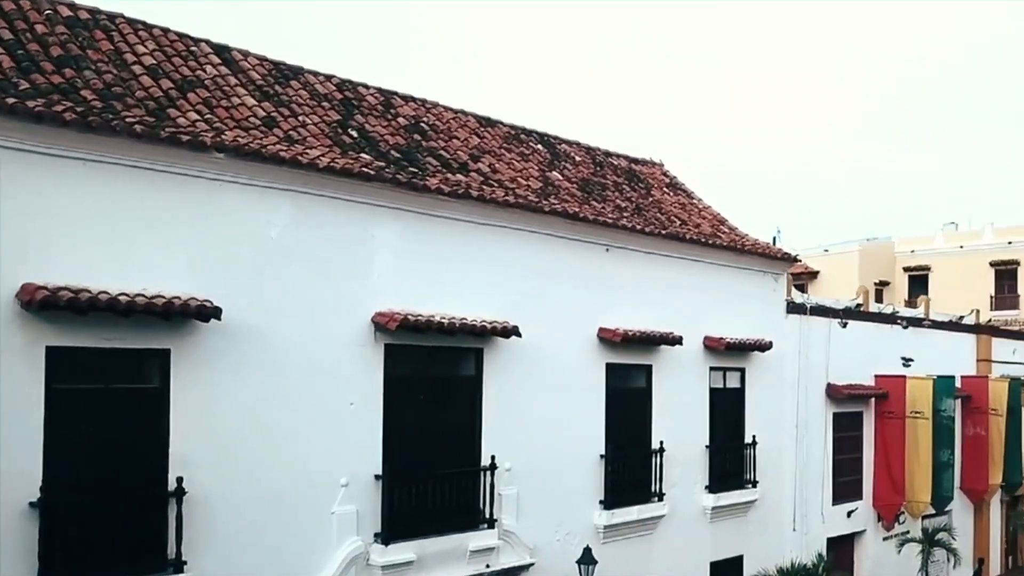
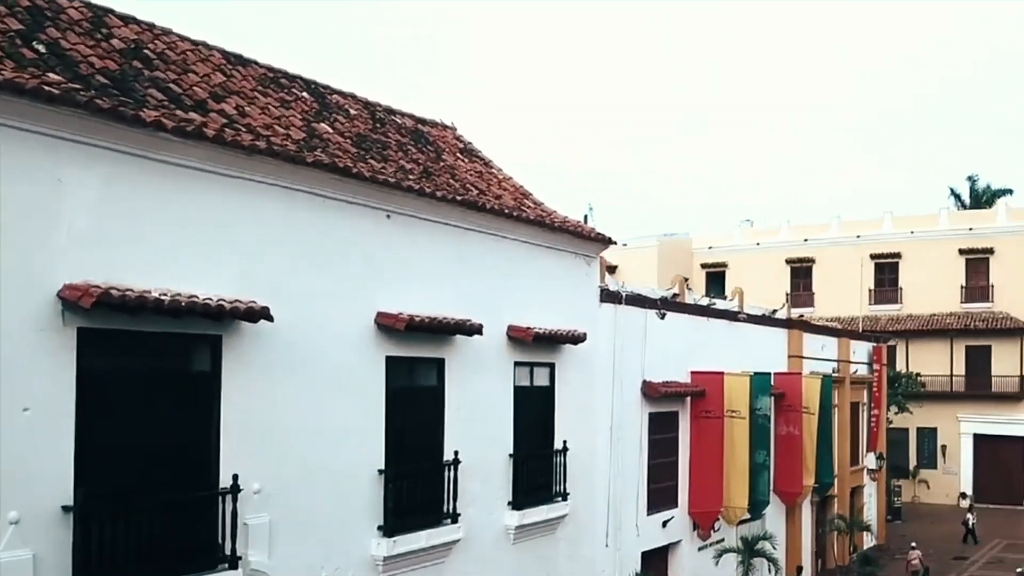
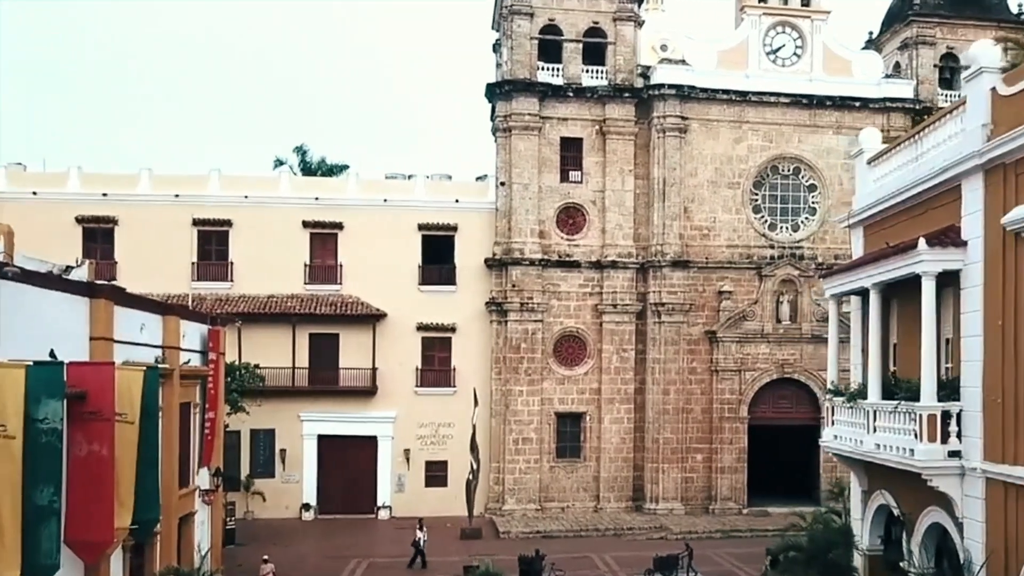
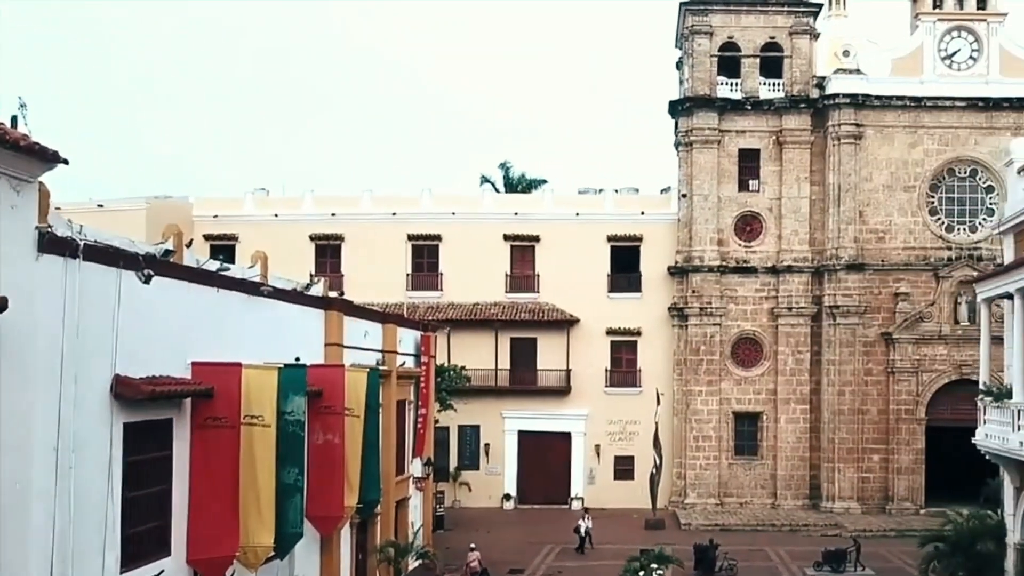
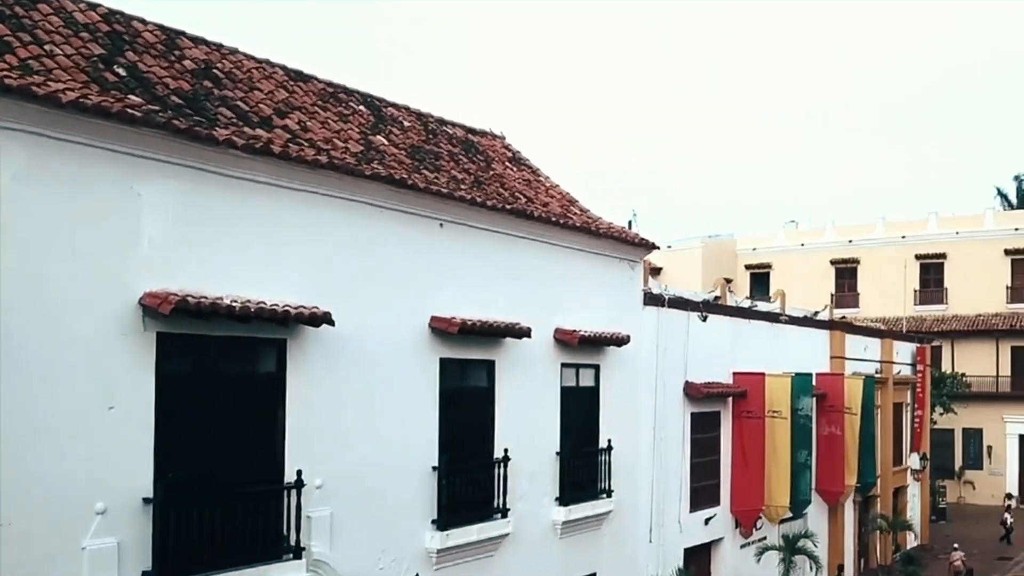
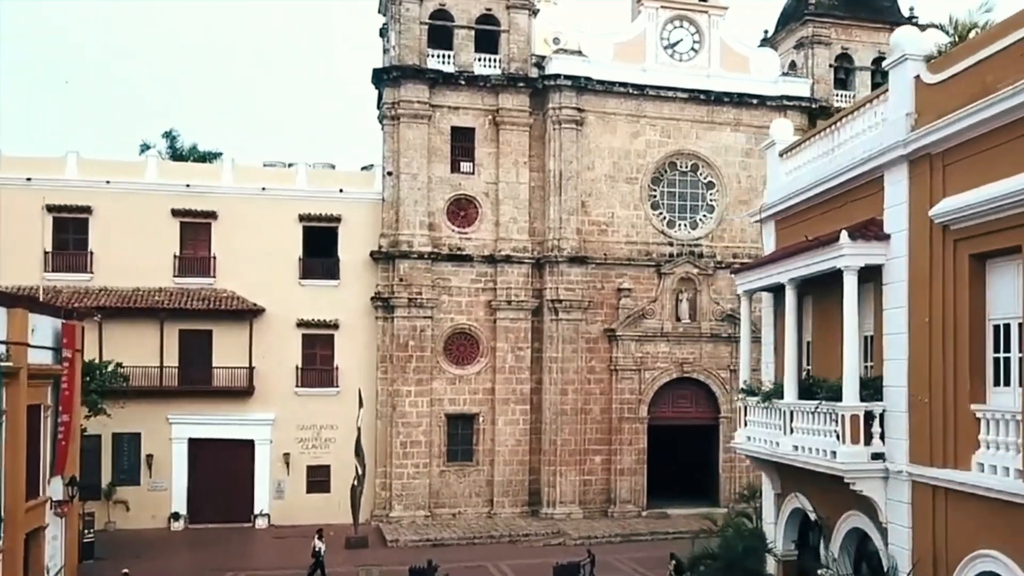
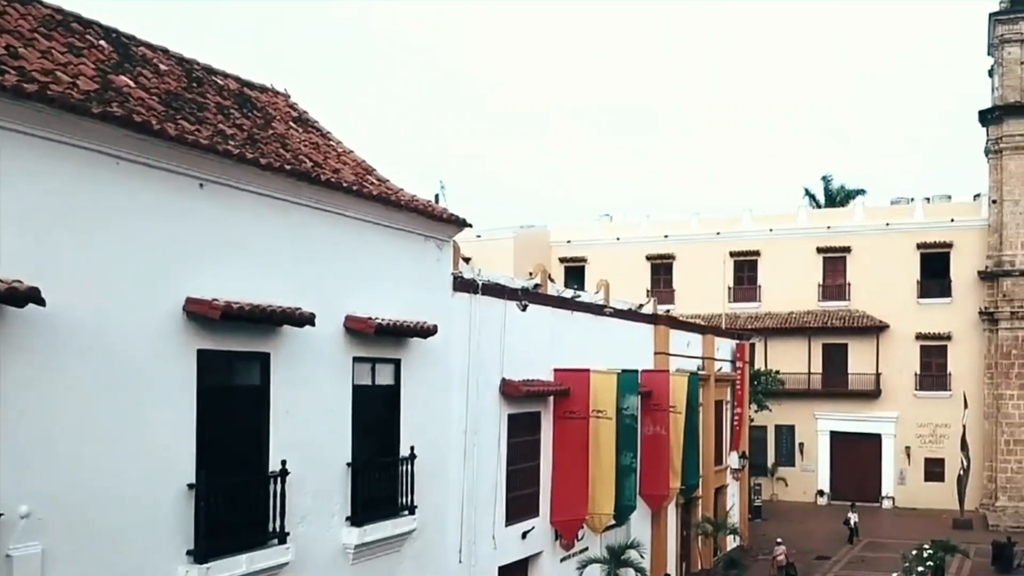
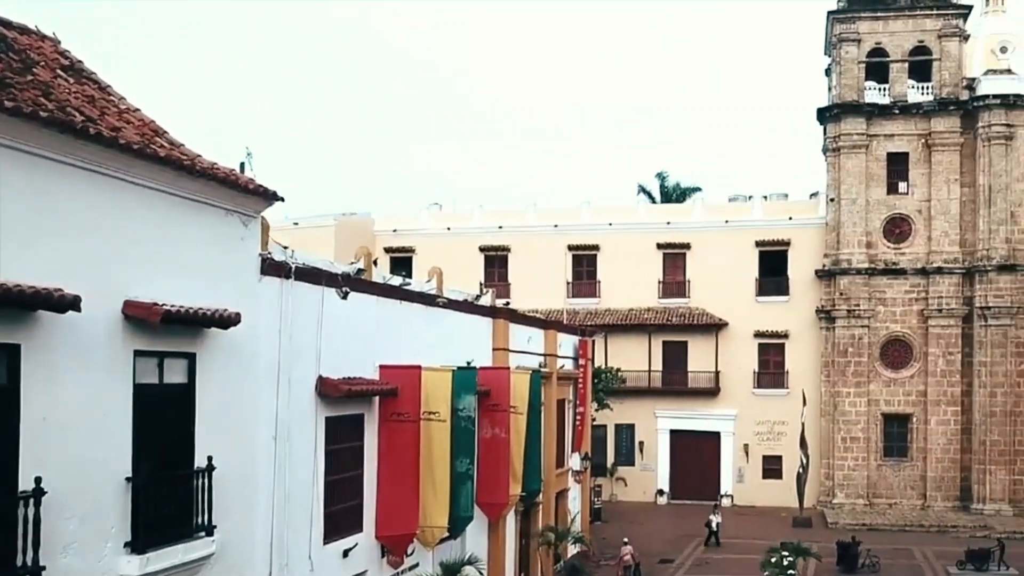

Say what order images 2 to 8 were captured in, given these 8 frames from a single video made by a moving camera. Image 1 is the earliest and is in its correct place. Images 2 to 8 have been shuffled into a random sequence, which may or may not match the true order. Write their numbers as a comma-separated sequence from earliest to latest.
5, 2, 7, 8, 4, 3, 6
